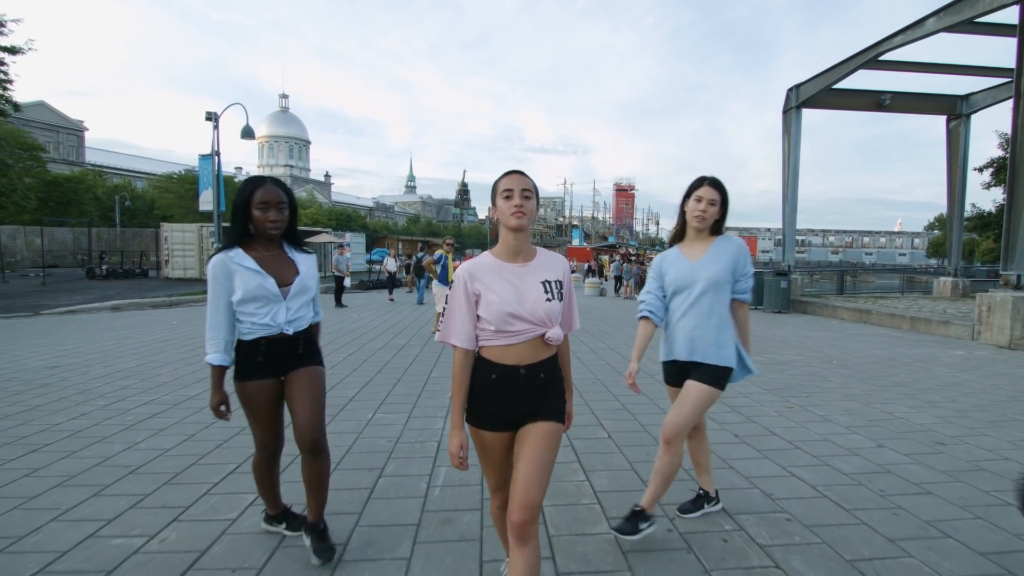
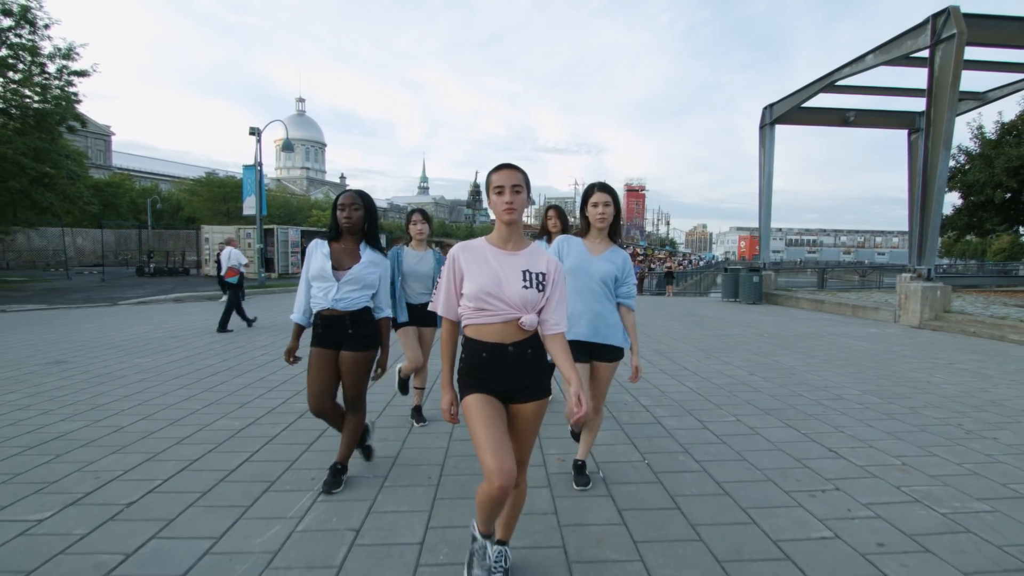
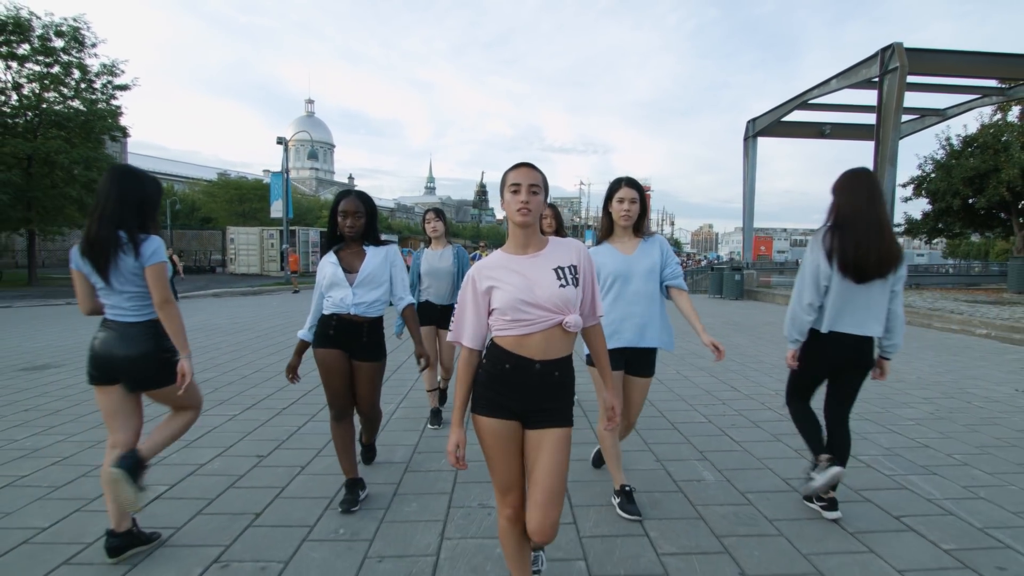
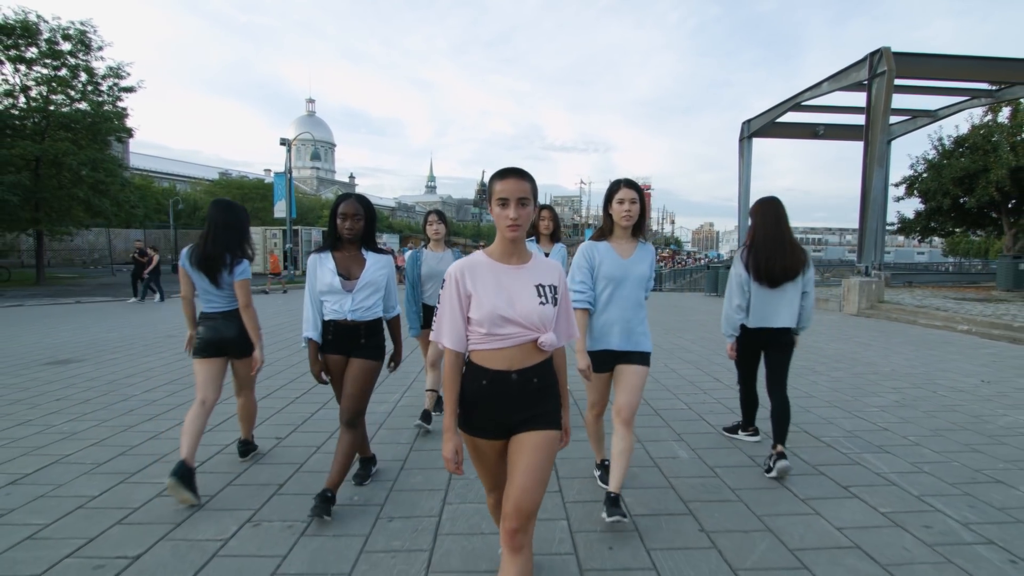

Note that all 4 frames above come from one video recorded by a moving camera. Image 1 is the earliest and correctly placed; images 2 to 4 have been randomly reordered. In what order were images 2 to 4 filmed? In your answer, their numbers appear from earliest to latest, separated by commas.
2, 3, 4
